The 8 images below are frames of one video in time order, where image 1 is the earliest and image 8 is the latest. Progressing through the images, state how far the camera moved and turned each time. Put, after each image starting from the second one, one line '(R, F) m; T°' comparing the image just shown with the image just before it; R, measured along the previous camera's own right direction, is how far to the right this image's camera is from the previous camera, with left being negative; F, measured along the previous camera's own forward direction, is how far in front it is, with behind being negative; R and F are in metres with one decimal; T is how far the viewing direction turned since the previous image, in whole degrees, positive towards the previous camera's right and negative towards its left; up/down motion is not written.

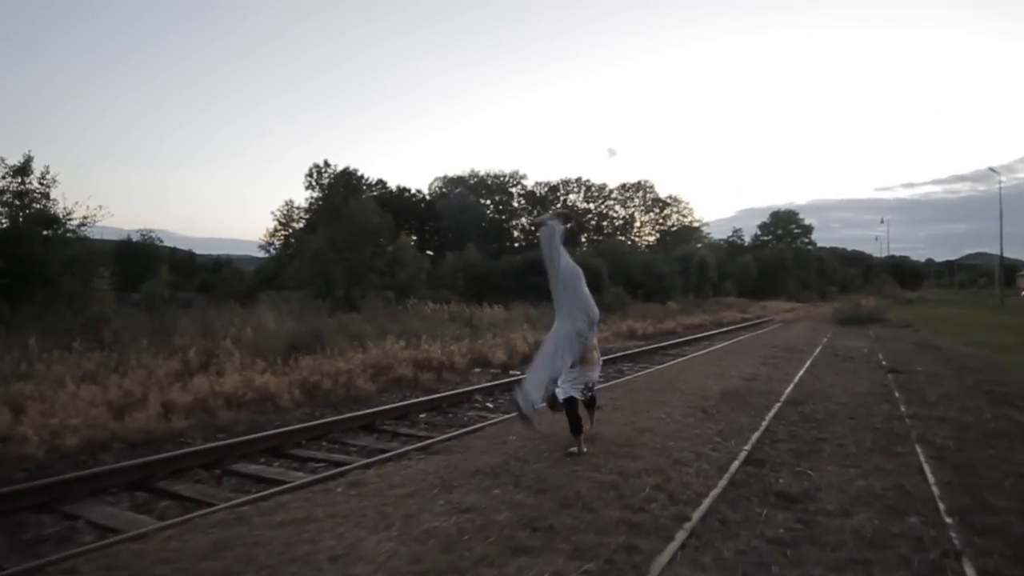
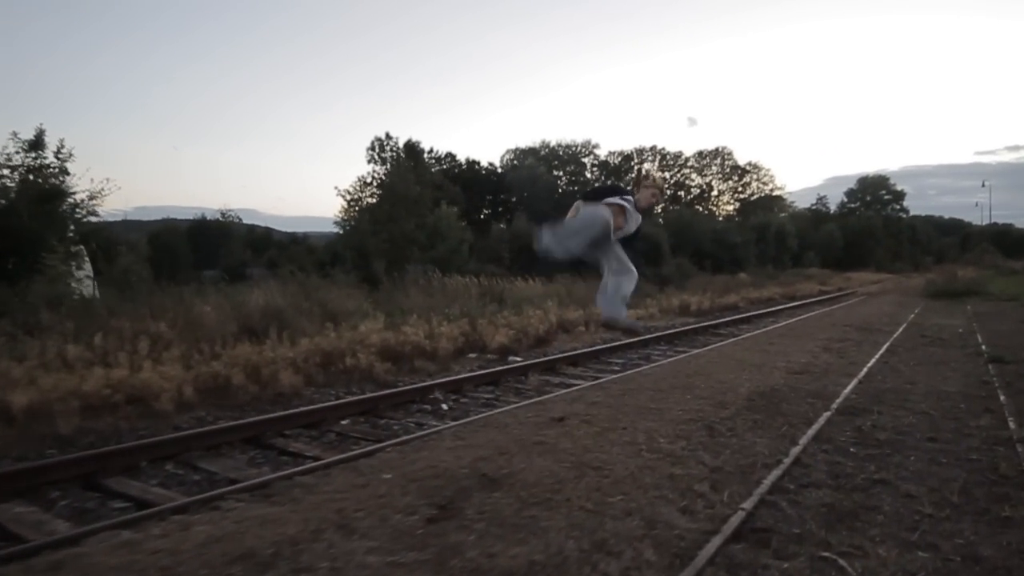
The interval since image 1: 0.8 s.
(+1.7, +3.8) m; -6°
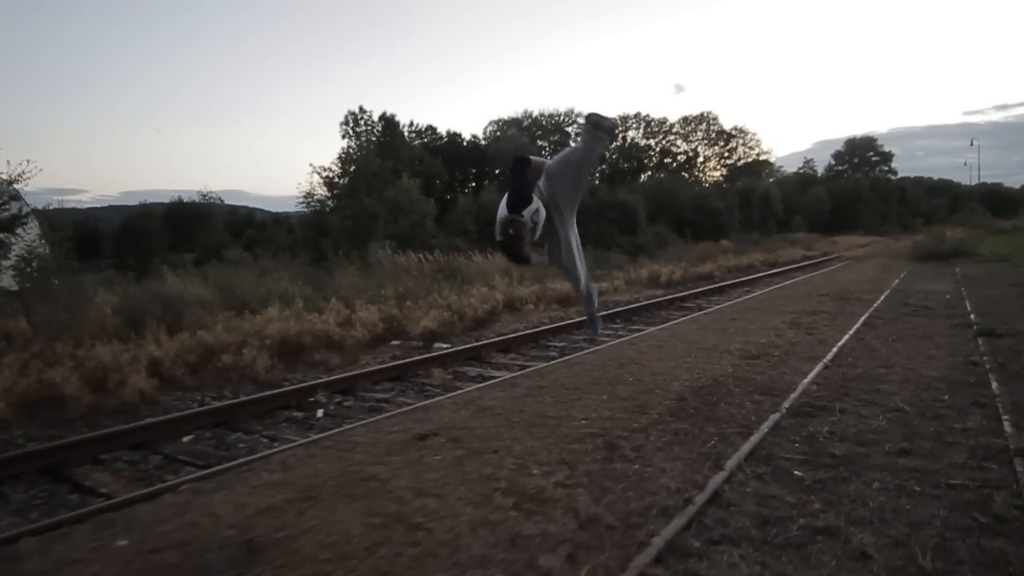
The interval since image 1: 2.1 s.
(+1.2, +2.1) m; 0°
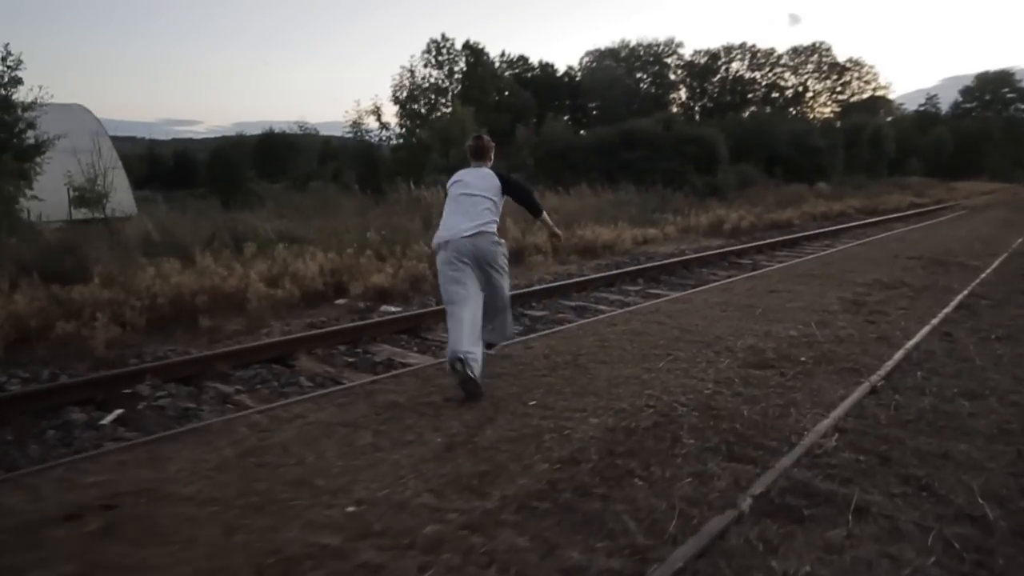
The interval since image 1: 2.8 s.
(+1.8, +3.5) m; -7°
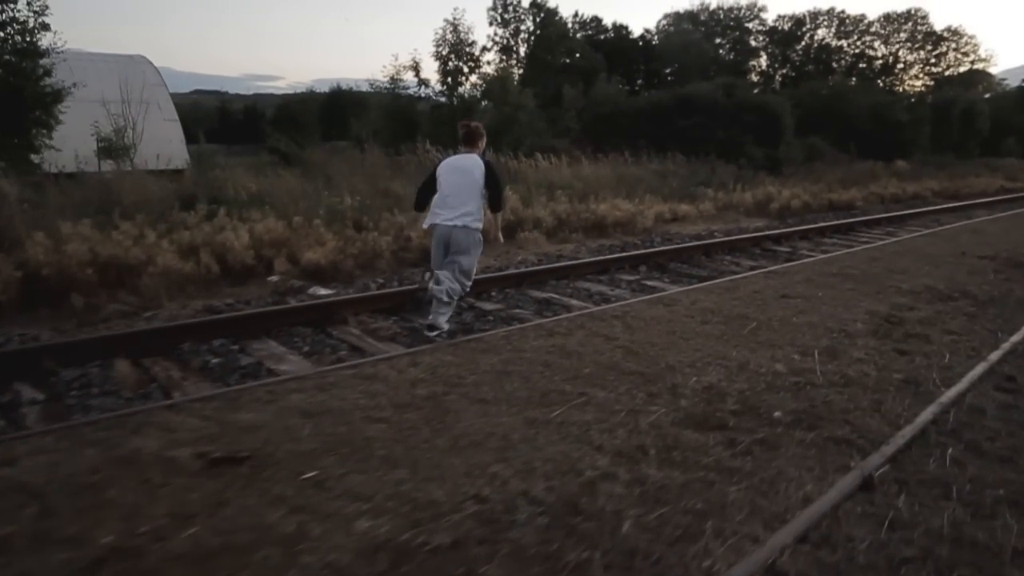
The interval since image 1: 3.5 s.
(+1.3, +2.1) m; -5°
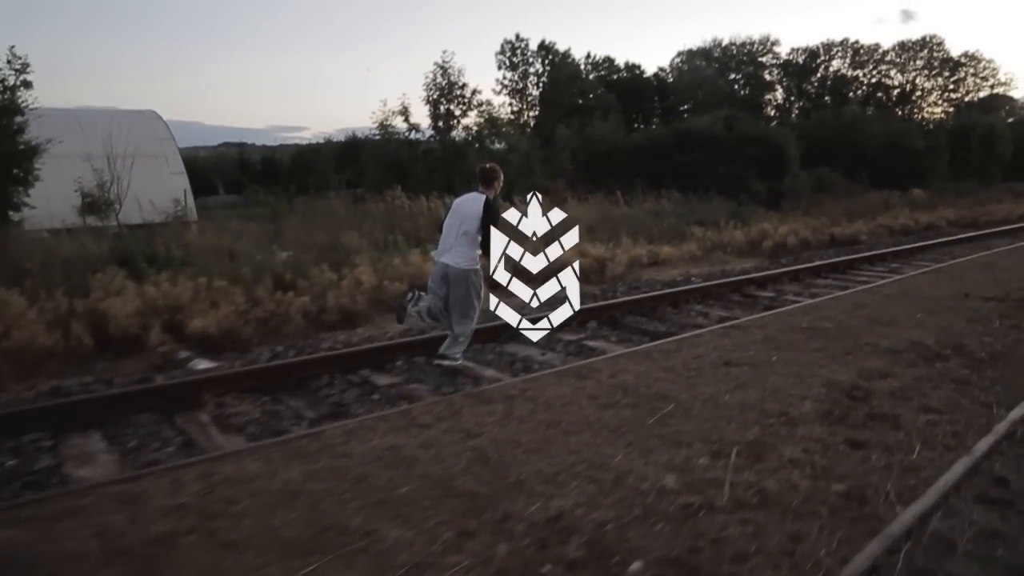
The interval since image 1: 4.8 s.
(+1.1, +1.4) m; -2°
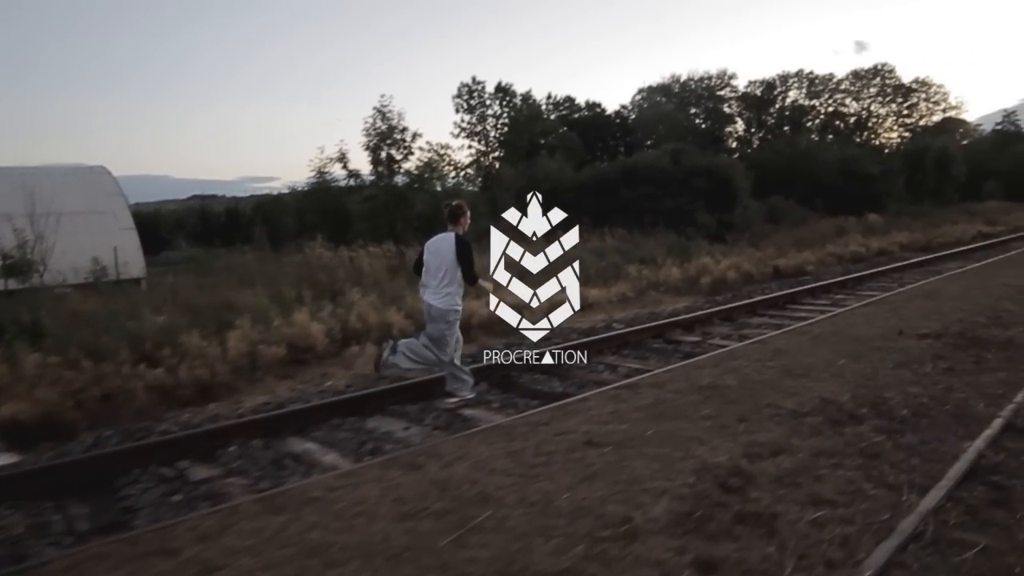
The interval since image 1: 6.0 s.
(+1.0, +1.1) m; +1°
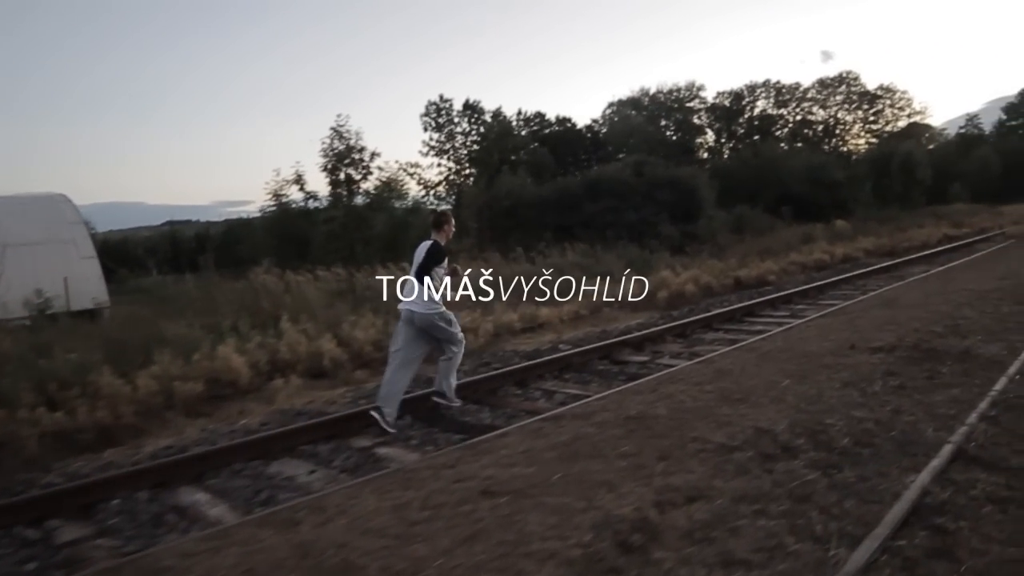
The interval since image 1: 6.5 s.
(+0.5, +0.6) m; +1°
